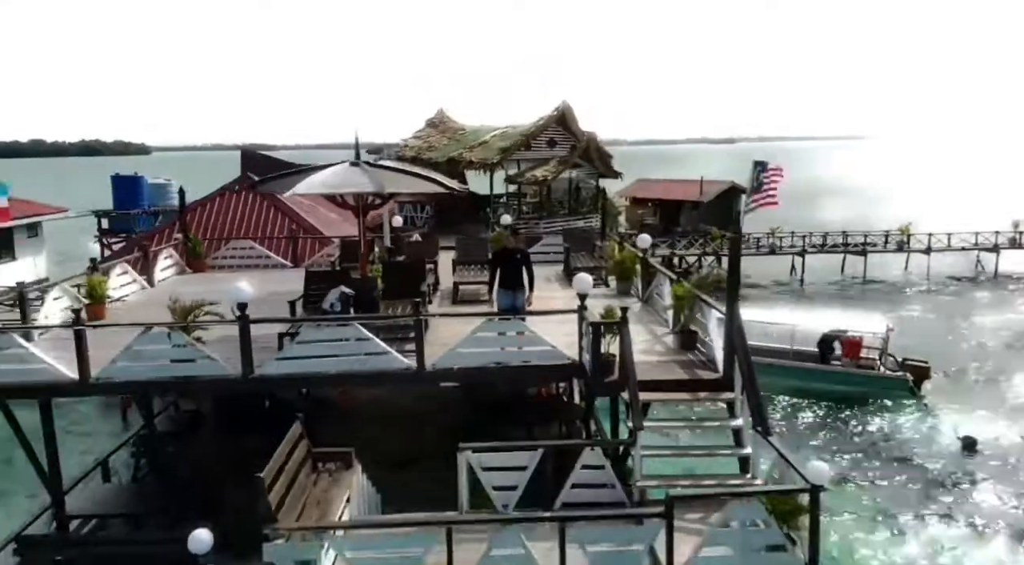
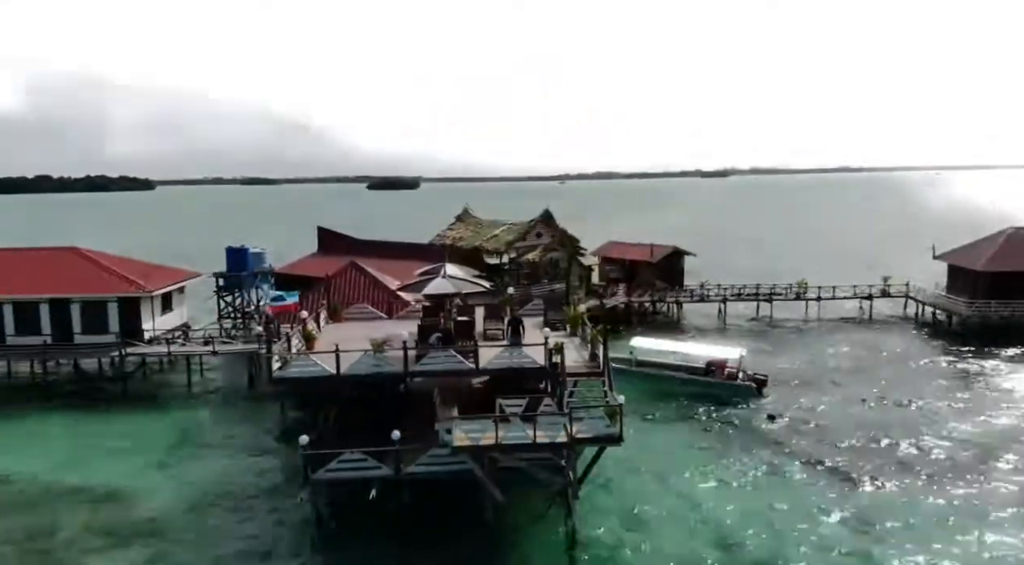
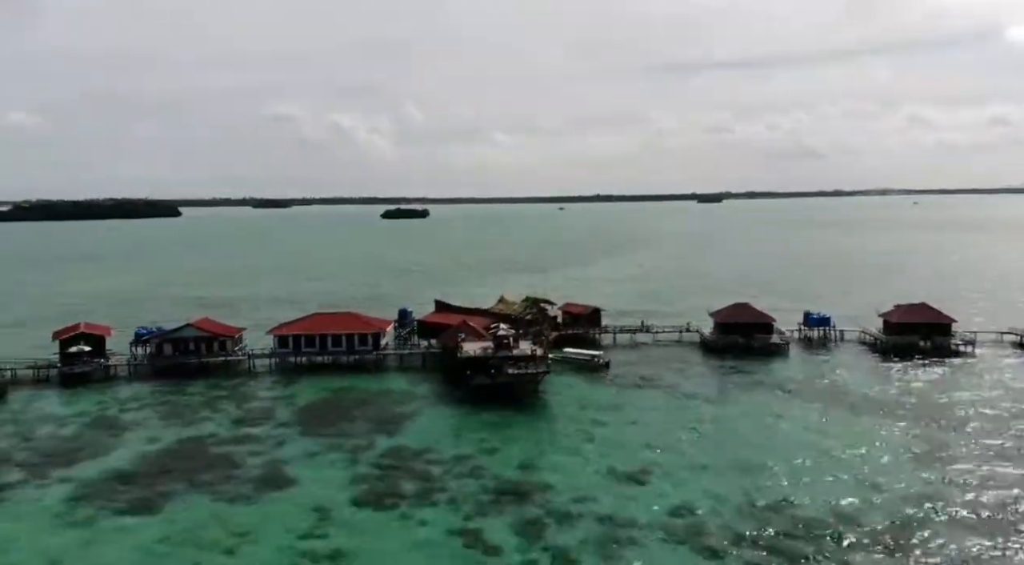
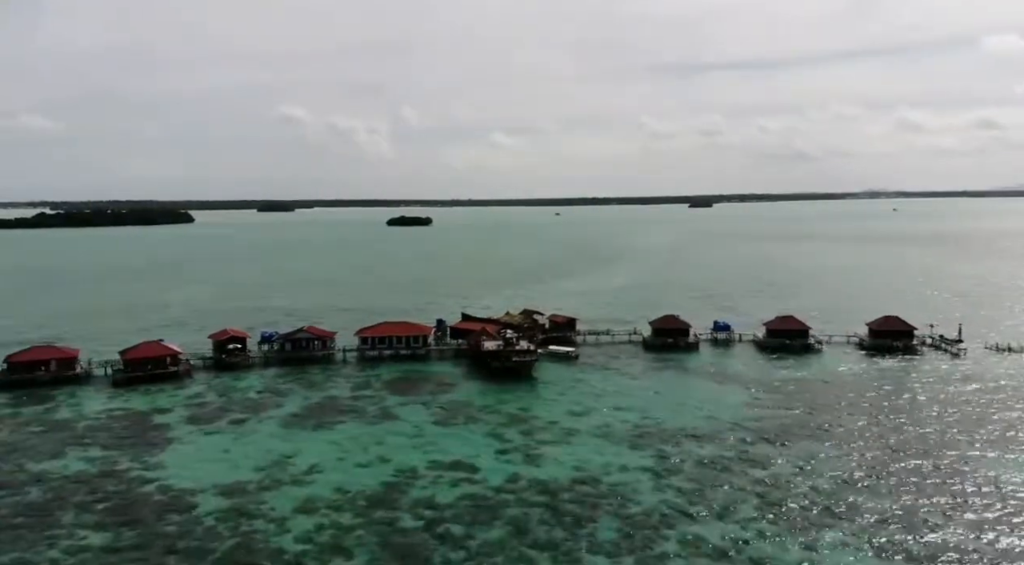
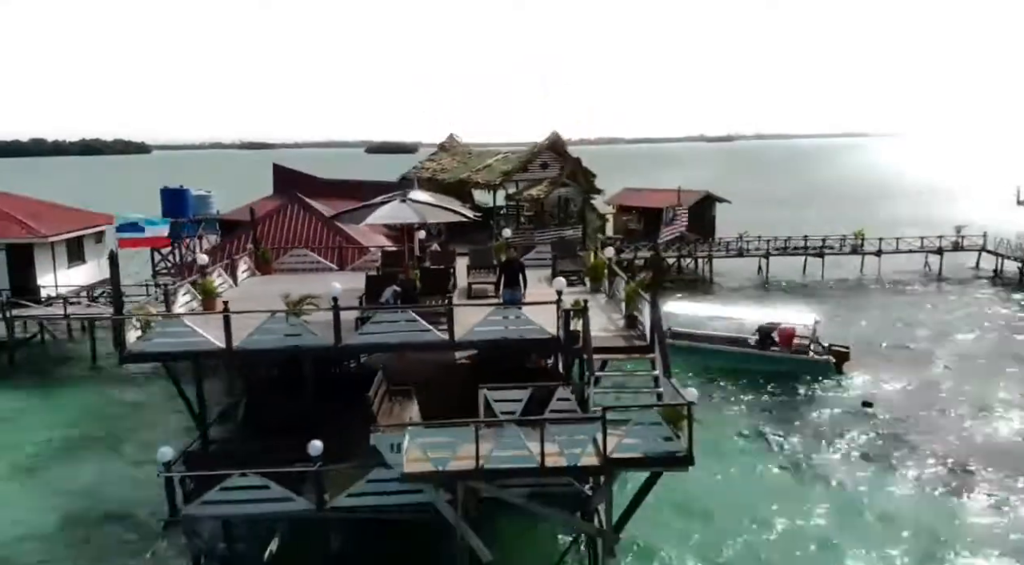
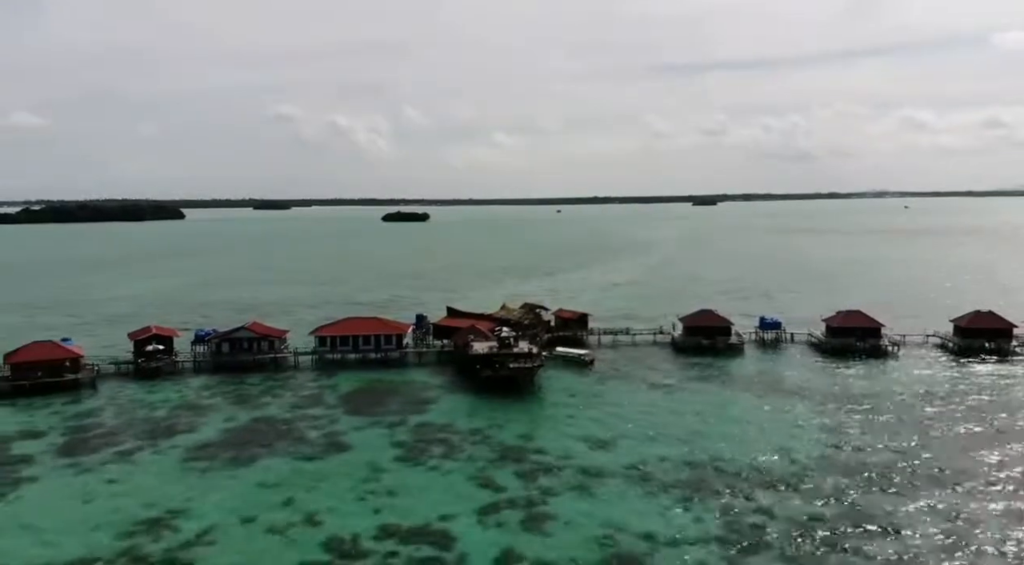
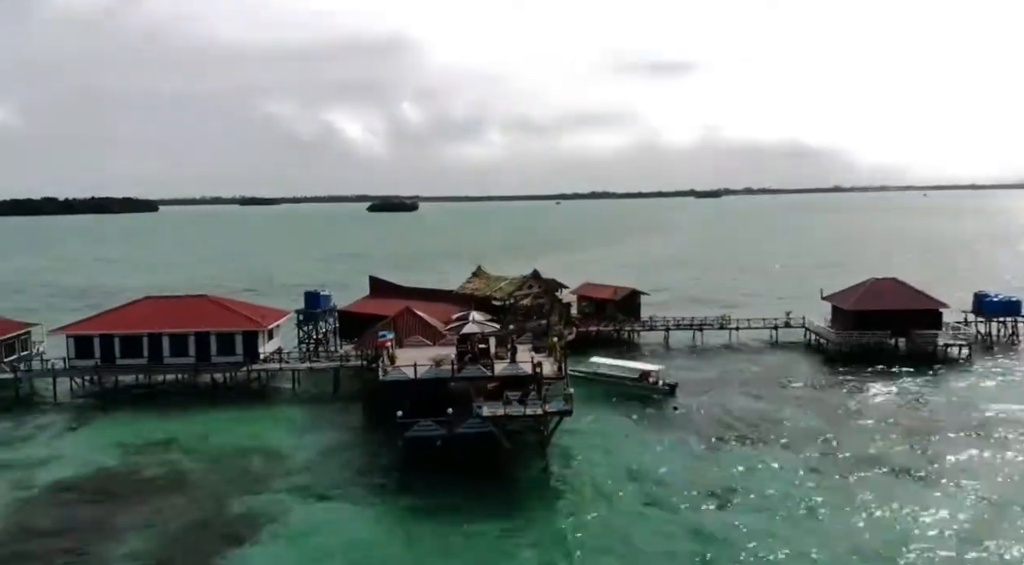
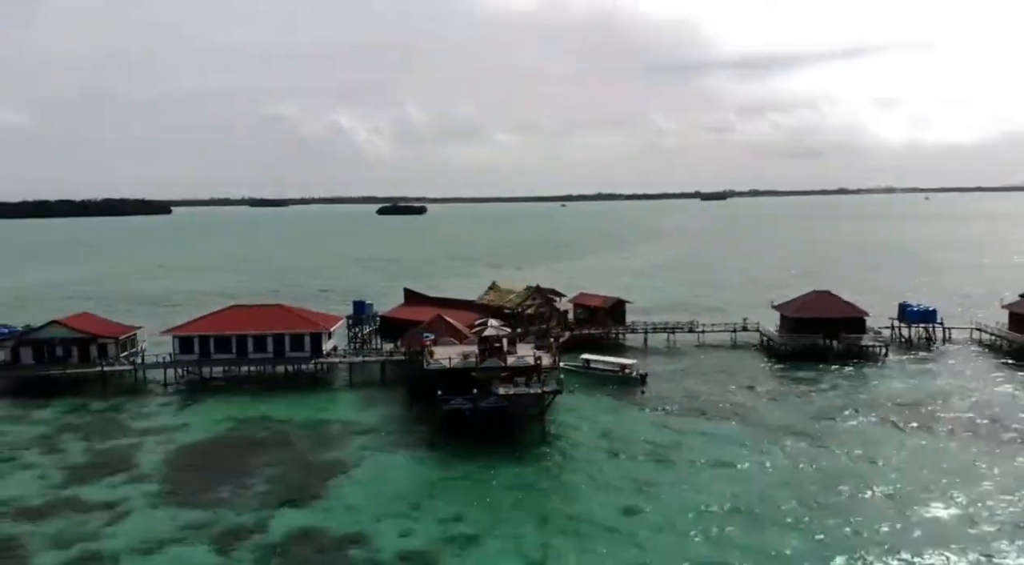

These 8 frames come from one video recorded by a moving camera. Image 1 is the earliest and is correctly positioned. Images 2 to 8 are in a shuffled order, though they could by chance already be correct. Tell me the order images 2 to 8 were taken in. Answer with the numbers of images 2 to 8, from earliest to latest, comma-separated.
5, 2, 7, 8, 3, 6, 4
